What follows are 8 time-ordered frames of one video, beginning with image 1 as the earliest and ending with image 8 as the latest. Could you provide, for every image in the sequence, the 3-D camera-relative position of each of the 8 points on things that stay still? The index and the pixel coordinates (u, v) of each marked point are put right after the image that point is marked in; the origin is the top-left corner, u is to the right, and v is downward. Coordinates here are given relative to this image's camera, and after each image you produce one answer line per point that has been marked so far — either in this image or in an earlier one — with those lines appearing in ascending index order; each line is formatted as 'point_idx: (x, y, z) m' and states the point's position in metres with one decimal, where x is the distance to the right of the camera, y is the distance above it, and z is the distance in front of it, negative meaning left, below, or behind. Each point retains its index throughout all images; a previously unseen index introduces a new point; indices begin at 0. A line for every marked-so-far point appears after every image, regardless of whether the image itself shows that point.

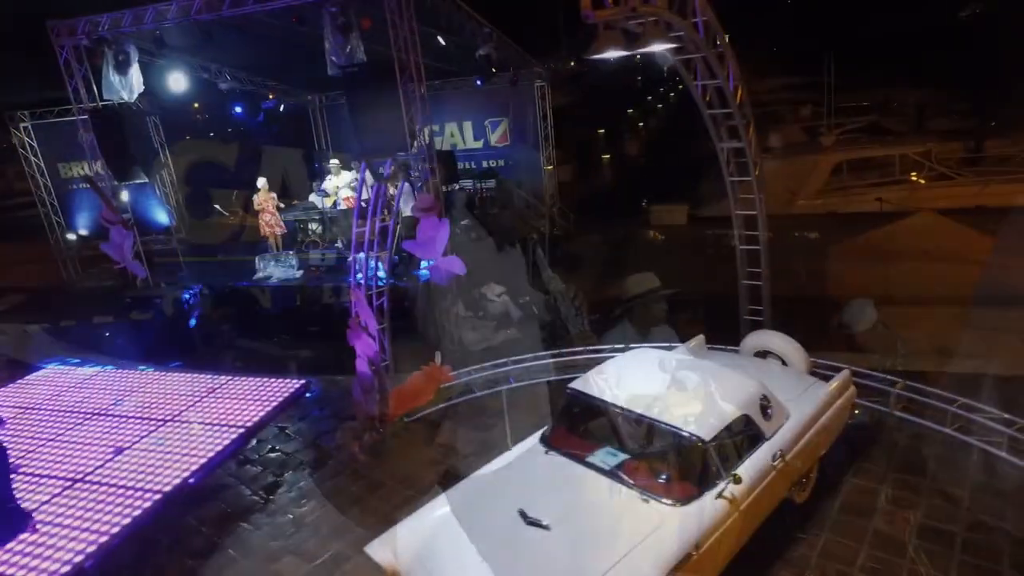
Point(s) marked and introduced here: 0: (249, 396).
0: (-2.7, -1.1, +6.3) m
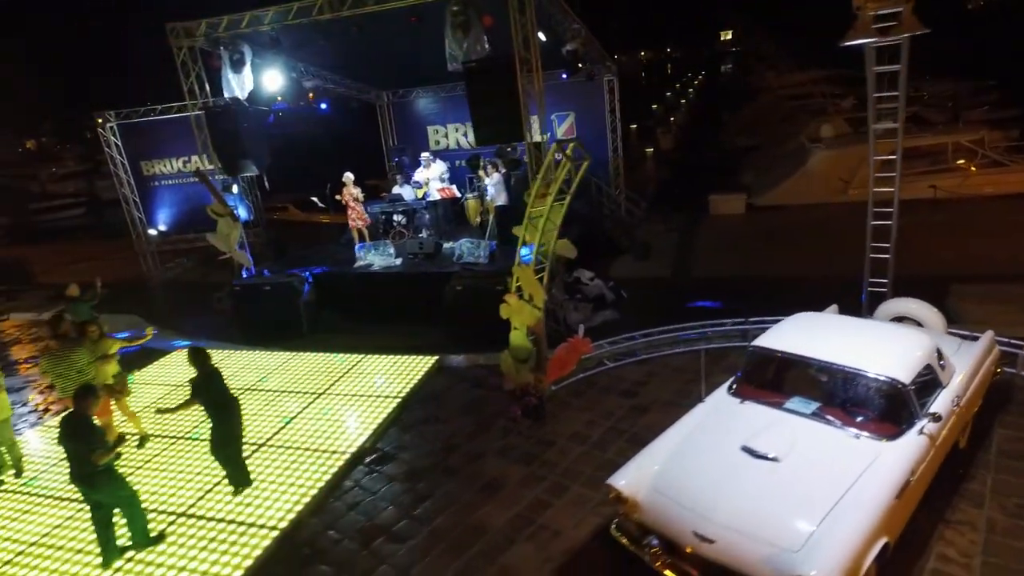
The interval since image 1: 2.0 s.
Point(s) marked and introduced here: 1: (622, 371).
0: (-1.4, -0.9, +6.8) m
1: (+1.1, -0.8, +6.1) m
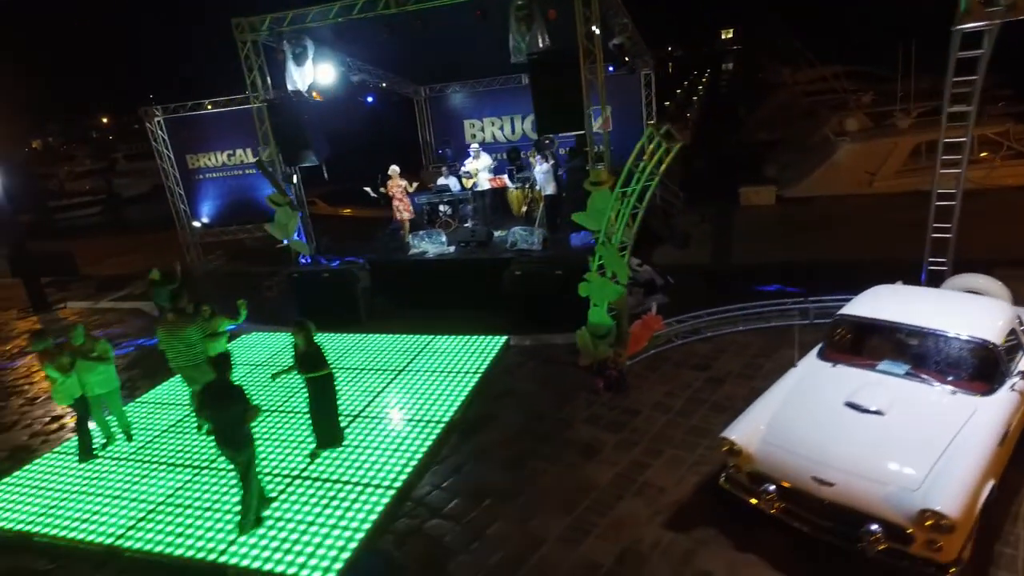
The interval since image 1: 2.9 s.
0: (-0.6, -0.7, +7.1) m
1: (+1.9, -0.6, +6.4) m
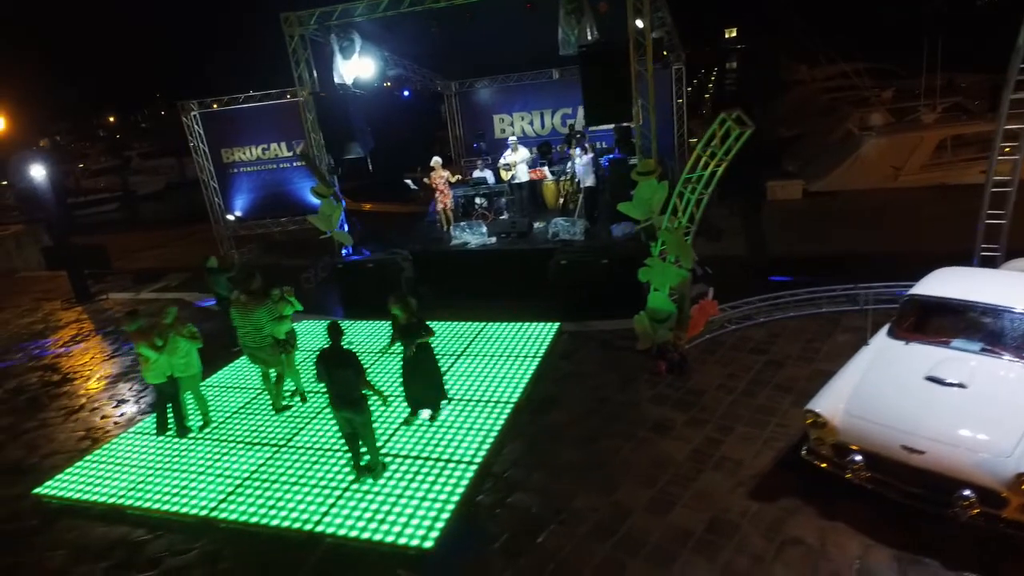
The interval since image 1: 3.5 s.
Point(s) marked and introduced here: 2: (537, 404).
0: (0.0, -0.6, +7.2) m
1: (+2.5, -0.5, +6.6) m
2: (+0.2, -1.1, +5.8) m
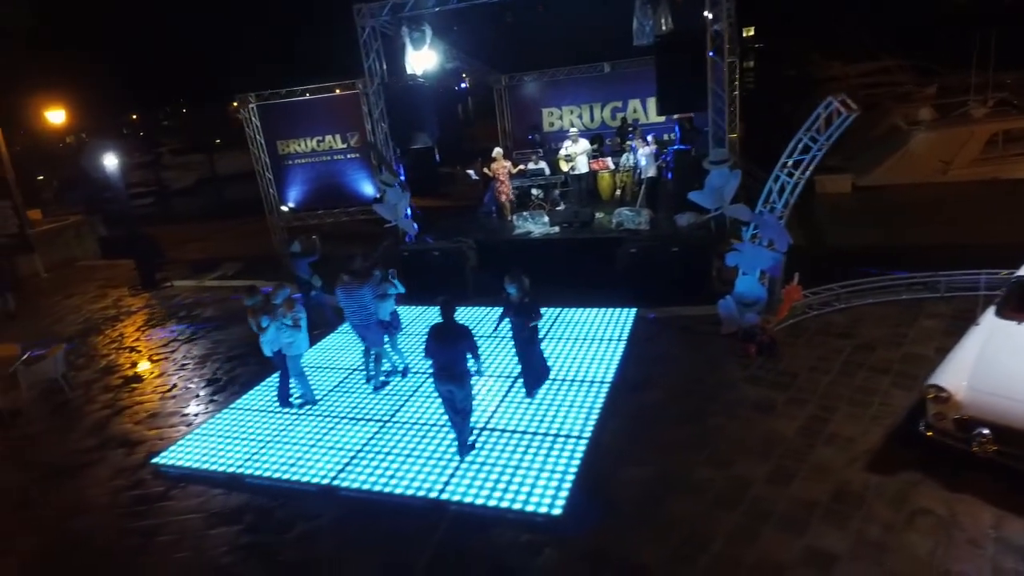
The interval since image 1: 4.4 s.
0: (+0.9, -0.4, +7.3) m
1: (+3.4, -0.3, +6.6) m
2: (+1.1, -0.9, +5.9) m
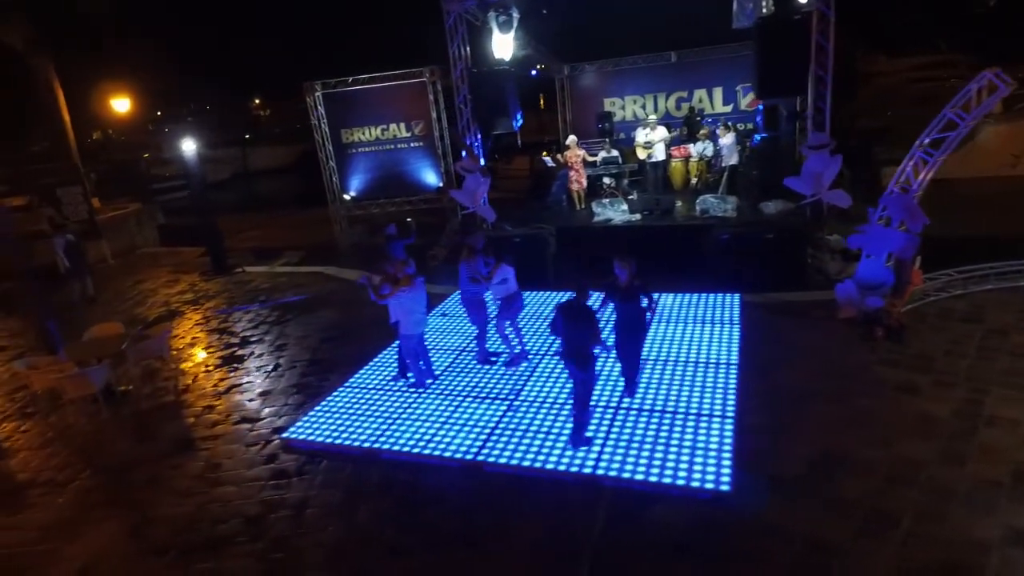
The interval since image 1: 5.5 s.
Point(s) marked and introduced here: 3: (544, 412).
0: (+2.1, -0.2, +7.2) m
1: (+4.6, -0.2, +6.5) m
2: (+2.3, -0.7, +5.8) m
3: (+0.3, -1.1, +5.4) m
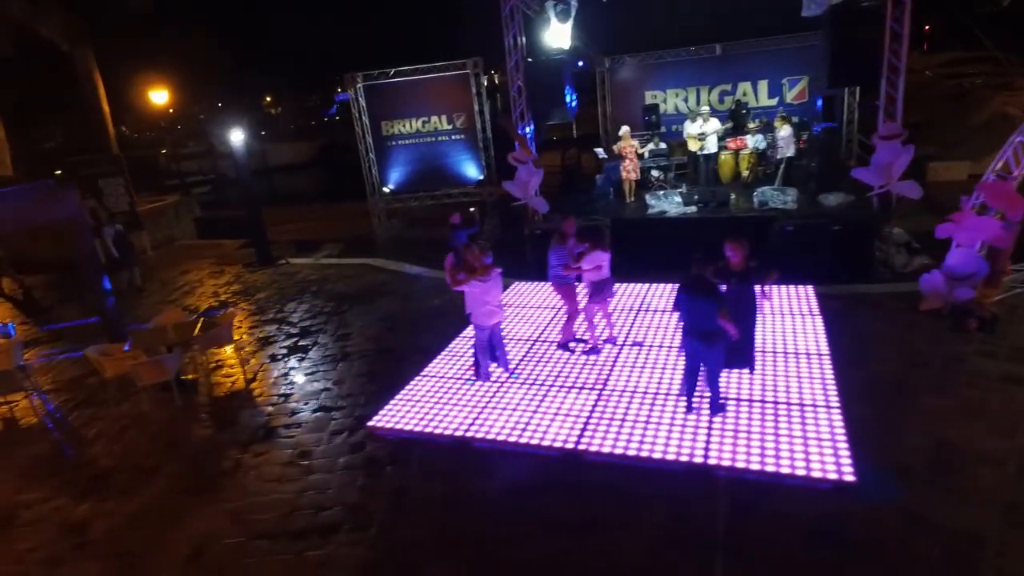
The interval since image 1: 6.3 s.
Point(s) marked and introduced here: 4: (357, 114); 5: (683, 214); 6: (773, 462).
0: (+2.9, -0.1, +7.1) m
1: (+5.3, -0.1, +6.3) m
2: (+3.1, -0.6, +5.7) m
3: (+1.0, -1.0, +5.3) m
4: (-3.3, +3.7, +13.0) m
5: (+2.6, +1.1, +9.4) m
6: (+1.8, -1.2, +4.3) m
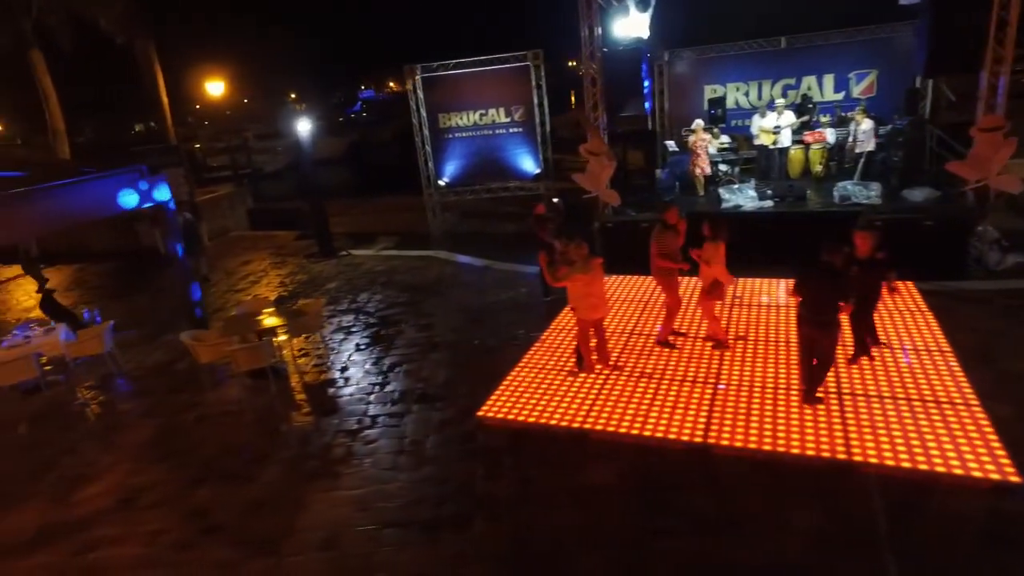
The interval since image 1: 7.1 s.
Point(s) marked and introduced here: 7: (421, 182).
0: (+3.9, 0.0, +6.9) m
1: (+6.3, -0.1, +6.1) m
2: (+4.0, -0.6, +5.4) m
3: (+2.0, -0.9, +5.2) m
4: (-2.0, +3.8, +12.9) m
5: (+3.7, +1.2, +9.2) m
6: (+2.7, -1.2, +4.1) m
7: (-2.1, +2.4, +13.8) m
